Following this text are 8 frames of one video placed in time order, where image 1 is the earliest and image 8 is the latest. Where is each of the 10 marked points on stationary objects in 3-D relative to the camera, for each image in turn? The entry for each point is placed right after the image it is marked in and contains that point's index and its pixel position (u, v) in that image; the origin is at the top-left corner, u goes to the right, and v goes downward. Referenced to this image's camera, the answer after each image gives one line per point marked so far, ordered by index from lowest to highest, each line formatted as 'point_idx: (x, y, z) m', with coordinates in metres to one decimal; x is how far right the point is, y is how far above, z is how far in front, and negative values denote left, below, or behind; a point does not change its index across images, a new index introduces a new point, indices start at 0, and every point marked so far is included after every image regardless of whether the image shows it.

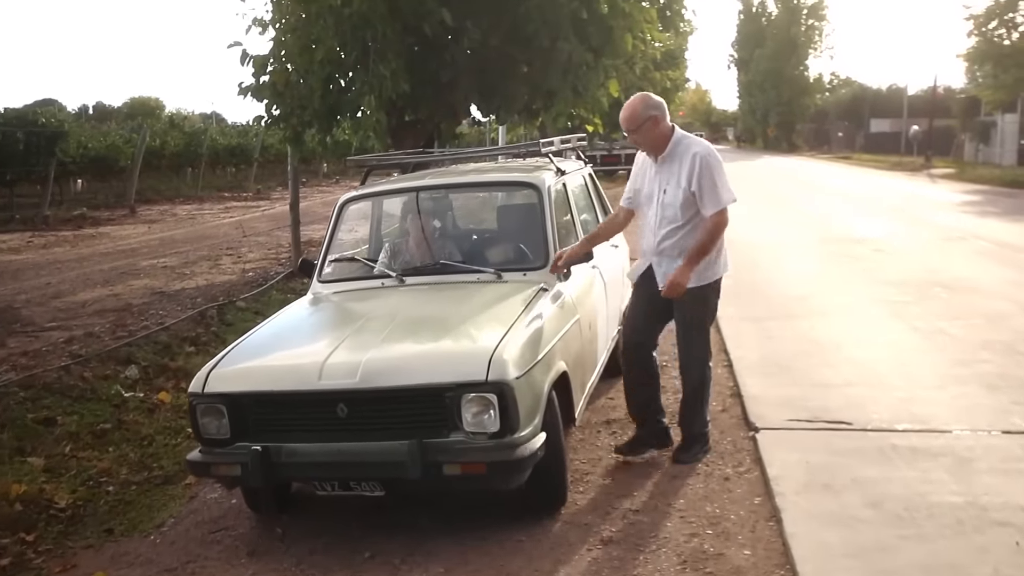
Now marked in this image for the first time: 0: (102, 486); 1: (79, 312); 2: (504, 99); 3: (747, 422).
0: (-2.2, -1.0, +5.1) m
1: (-4.2, -0.2, +9.4) m
2: (-0.1, +1.8, +9.1) m
3: (+1.4, -0.8, +5.6) m
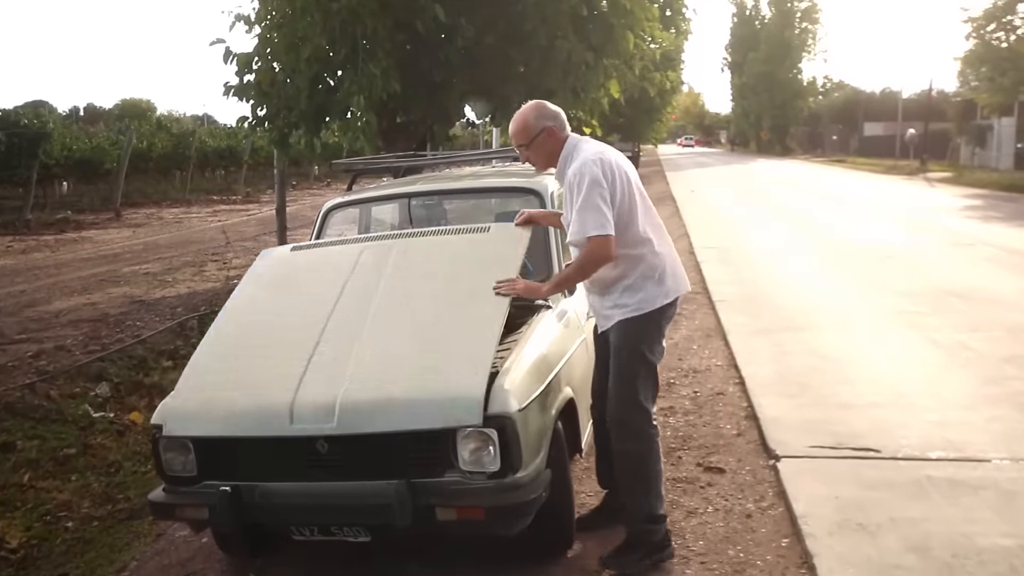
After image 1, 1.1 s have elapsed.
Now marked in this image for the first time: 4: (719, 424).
0: (-2.2, -1.1, +4.6) m
1: (-4.2, -0.3, +8.9) m
2: (-0.1, +1.7, +8.7) m
3: (+1.4, -0.9, +5.2) m
4: (+1.2, -0.8, +5.7) m
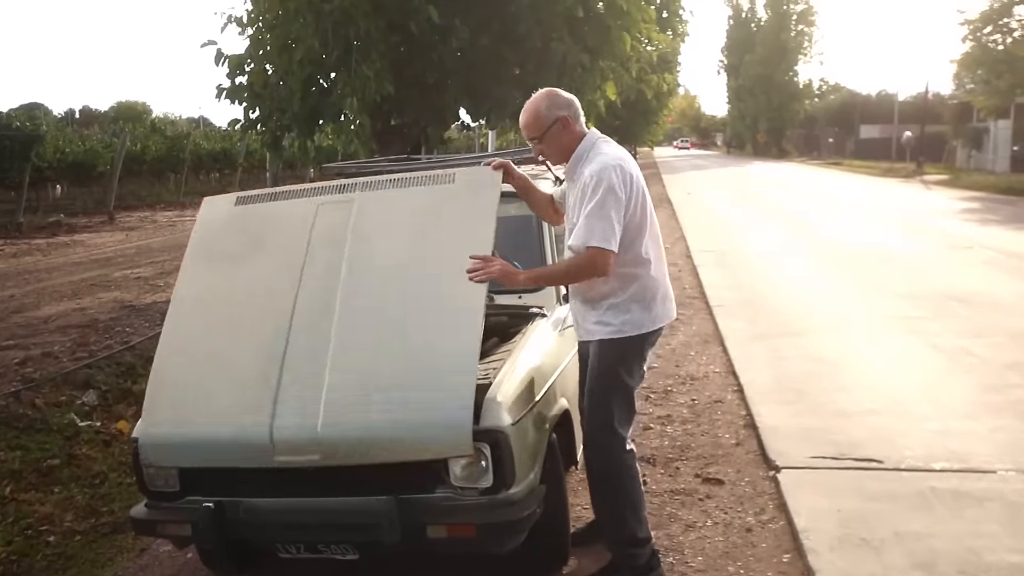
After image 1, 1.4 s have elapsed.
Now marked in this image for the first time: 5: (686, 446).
0: (-2.2, -1.2, +4.5) m
1: (-4.3, -0.4, +8.8) m
2: (-0.2, +1.7, +8.6) m
3: (+1.3, -0.9, +5.1) m
4: (+1.2, -0.8, +5.6) m
5: (+1.0, -0.9, +5.4) m
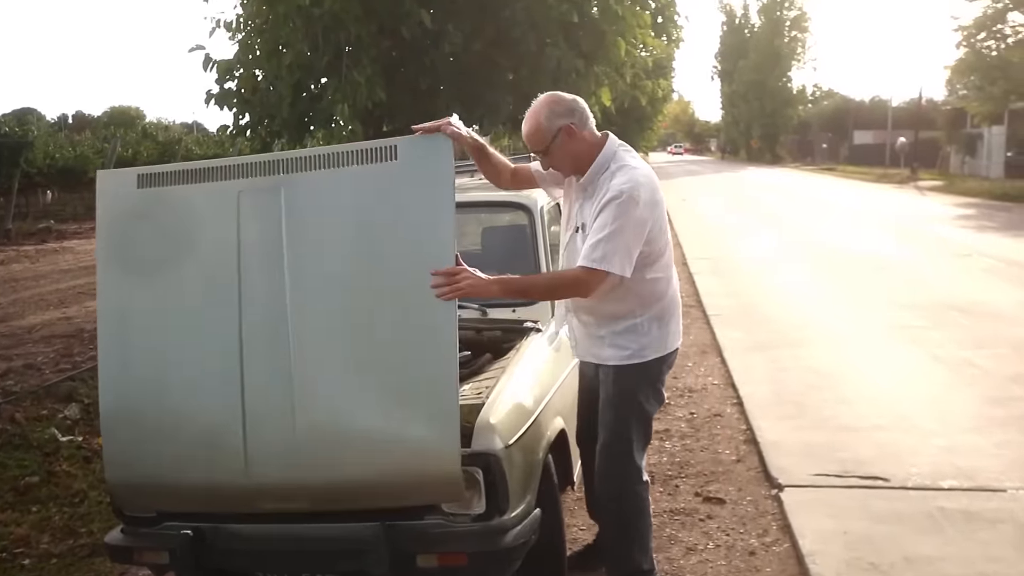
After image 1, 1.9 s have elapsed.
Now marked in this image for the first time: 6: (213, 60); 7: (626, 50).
0: (-2.2, -1.2, +4.3) m
1: (-4.3, -0.5, +8.6) m
2: (-0.2, +1.6, +8.4) m
3: (+1.3, -1.0, +4.9) m
4: (+1.2, -0.9, +5.5) m
5: (+0.9, -1.0, +5.3) m
6: (-2.8, +2.1, +9.0) m
7: (+1.0, +2.2, +8.9) m
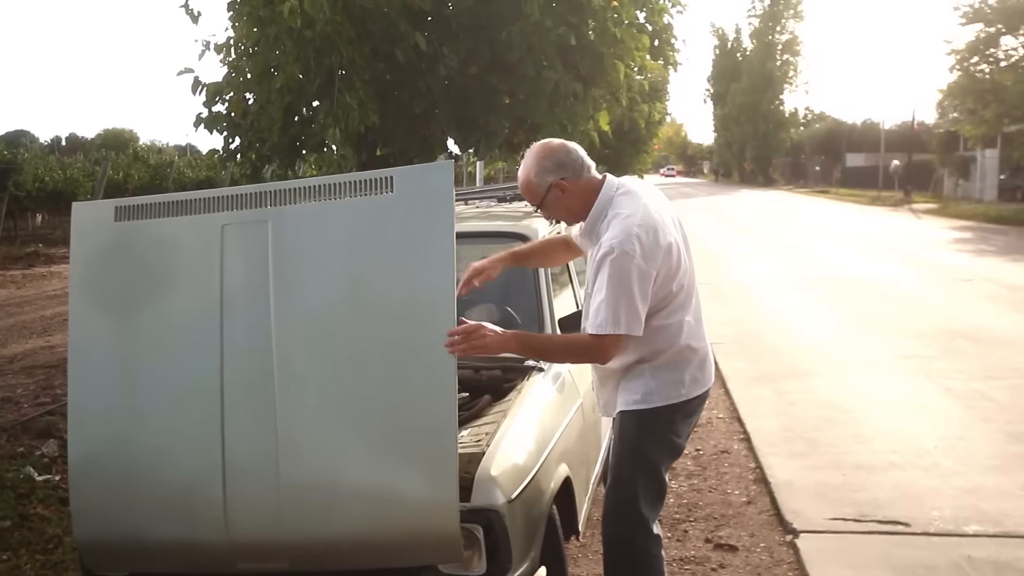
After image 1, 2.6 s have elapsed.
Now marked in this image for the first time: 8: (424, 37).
0: (-2.2, -1.4, +4.0) m
1: (-4.4, -0.7, +8.3) m
2: (-0.2, +1.3, +8.2) m
3: (+1.3, -1.1, +4.7) m
4: (+1.2, -1.1, +5.2) m
5: (+0.9, -1.1, +5.0) m
6: (-2.8, +1.9, +8.8) m
7: (+1.0, +1.9, +8.7) m
8: (-0.7, +2.0, +7.6) m
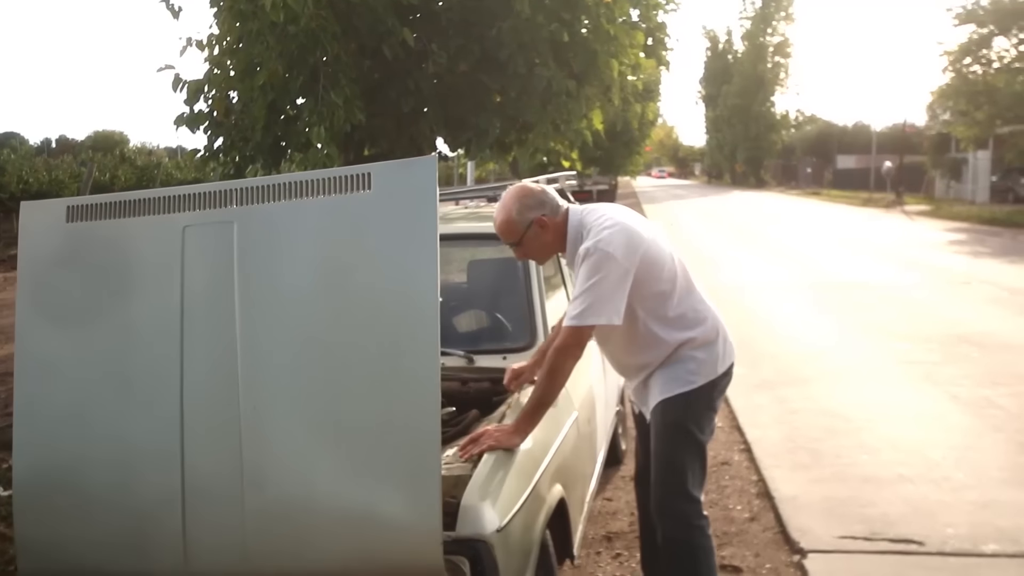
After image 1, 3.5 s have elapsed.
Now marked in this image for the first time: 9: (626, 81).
0: (-2.3, -1.4, +3.8) m
1: (-4.4, -0.7, +8.0) m
2: (-0.3, +1.3, +8.0) m
3: (+1.3, -1.1, +4.4) m
4: (+1.1, -1.1, +5.0) m
5: (+0.9, -1.1, +4.7) m
6: (-2.9, +1.8, +8.5) m
7: (+0.9, +1.9, +8.4) m
8: (-0.8, +1.9, +7.3) m
9: (+1.2, +2.1, +9.8) m
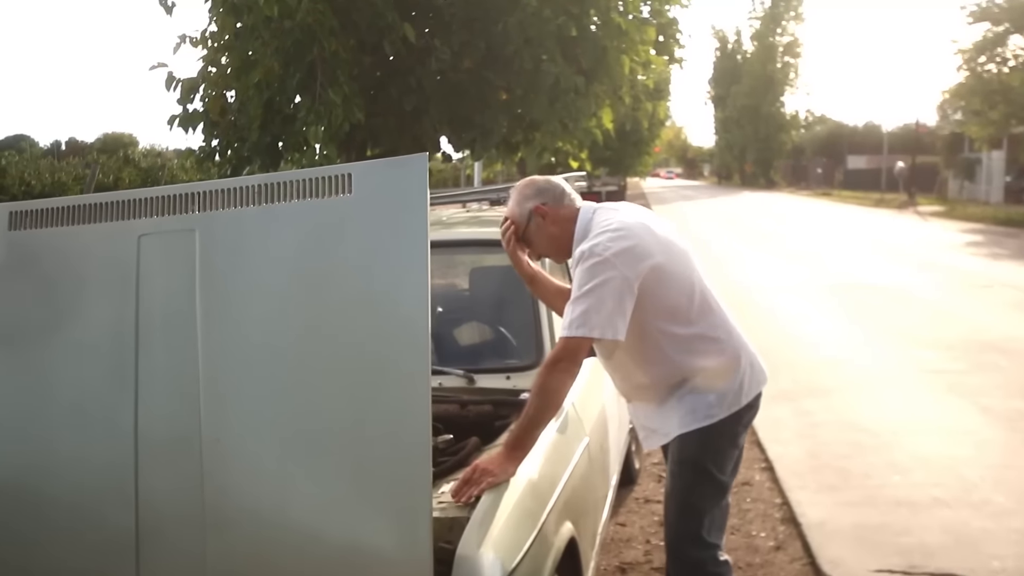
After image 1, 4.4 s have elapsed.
0: (-2.2, -1.4, +3.4) m
1: (-4.4, -0.8, +7.7) m
2: (-0.3, +1.3, +7.6) m
3: (+1.3, -1.2, +4.0) m
4: (+1.1, -1.2, +4.6) m
5: (+0.9, -1.2, +4.4) m
6: (-2.9, +1.8, +8.2) m
7: (+1.0, +1.9, +8.1) m
8: (-0.7, +1.9, +7.0) m
9: (+1.2, +2.1, +9.4) m
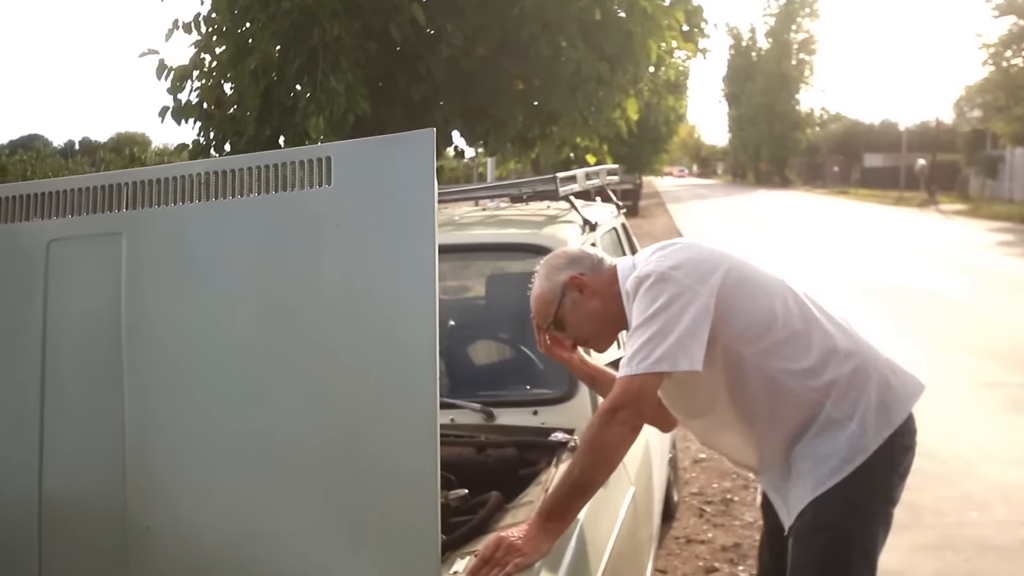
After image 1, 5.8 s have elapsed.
0: (-2.2, -1.5, +2.8) m
1: (-4.3, -0.8, +7.1) m
2: (-0.1, +1.2, +7.0) m
3: (+1.4, -1.2, +3.4) m
4: (+1.2, -1.2, +4.0) m
5: (+1.0, -1.2, +3.7) m
6: (-2.7, +1.7, +7.6) m
7: (+1.1, +1.8, +7.4) m
8: (-0.6, +1.9, +6.4) m
9: (+1.4, +2.0, +8.8) m
